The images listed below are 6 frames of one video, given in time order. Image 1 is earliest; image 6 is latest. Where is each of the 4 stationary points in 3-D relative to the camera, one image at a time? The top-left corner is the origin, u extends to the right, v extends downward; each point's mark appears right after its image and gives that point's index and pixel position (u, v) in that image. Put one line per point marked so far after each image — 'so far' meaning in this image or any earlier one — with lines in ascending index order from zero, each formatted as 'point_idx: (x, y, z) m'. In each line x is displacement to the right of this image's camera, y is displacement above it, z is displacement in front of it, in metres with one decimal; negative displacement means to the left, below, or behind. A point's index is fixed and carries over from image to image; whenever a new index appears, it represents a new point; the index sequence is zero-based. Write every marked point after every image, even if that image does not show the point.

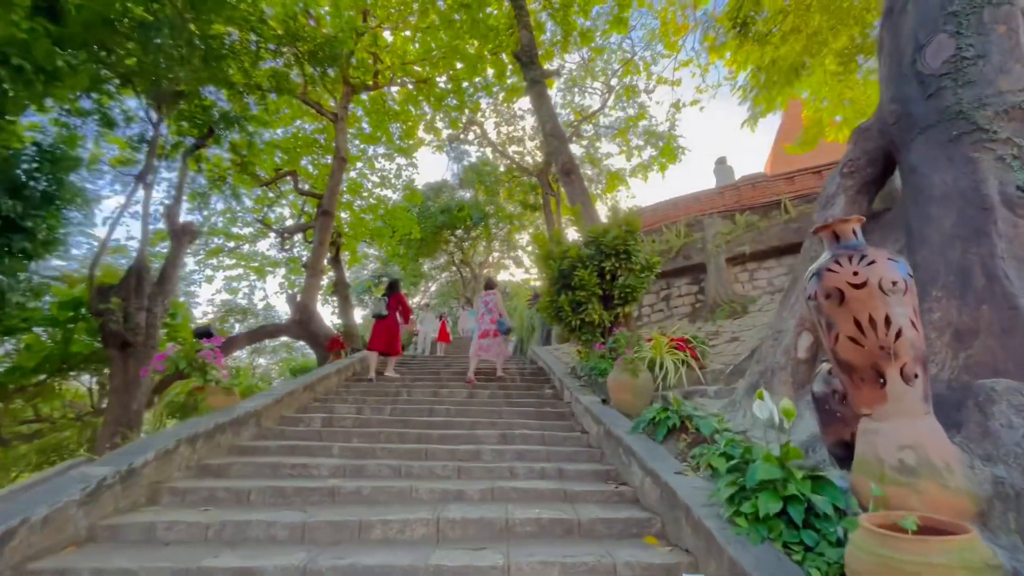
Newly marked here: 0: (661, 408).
0: (+1.0, -0.8, +3.4) m
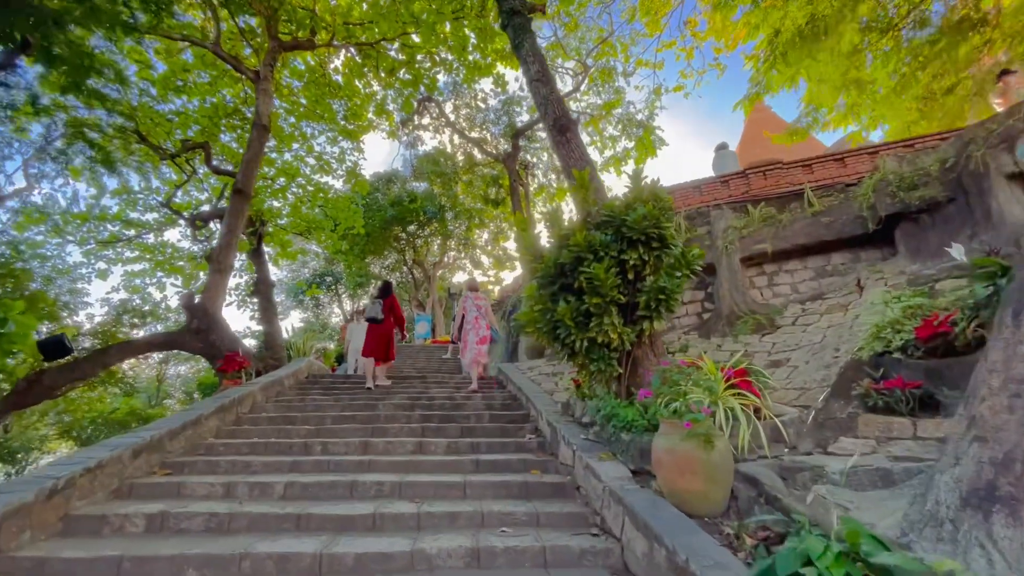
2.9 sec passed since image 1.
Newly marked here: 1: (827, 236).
0: (+1.0, -0.9, +1.6) m
1: (+4.2, +0.7, +6.4) m
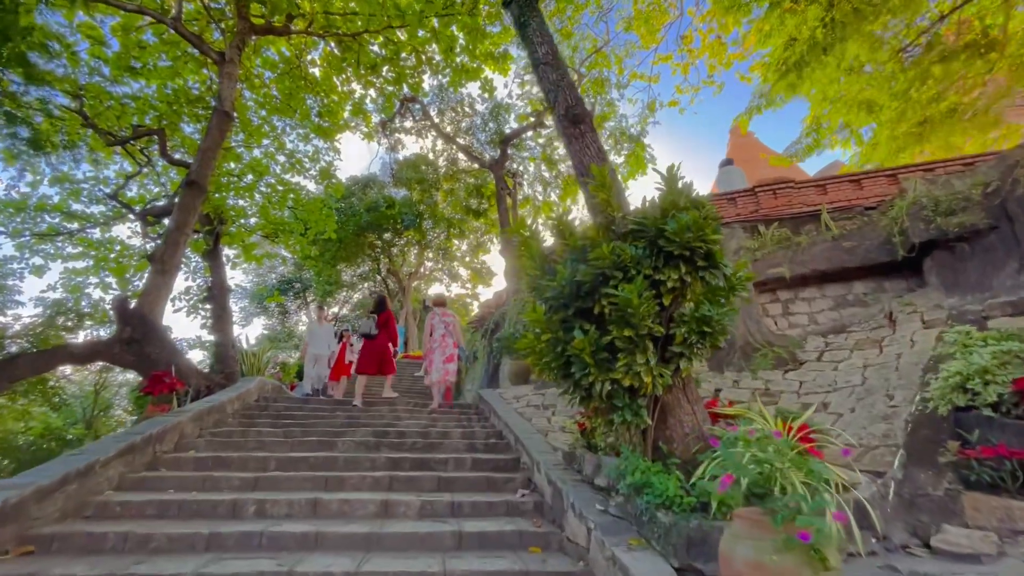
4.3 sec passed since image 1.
0: (+1.1, -1.0, +0.8) m
1: (+4.1, +0.3, +5.8) m
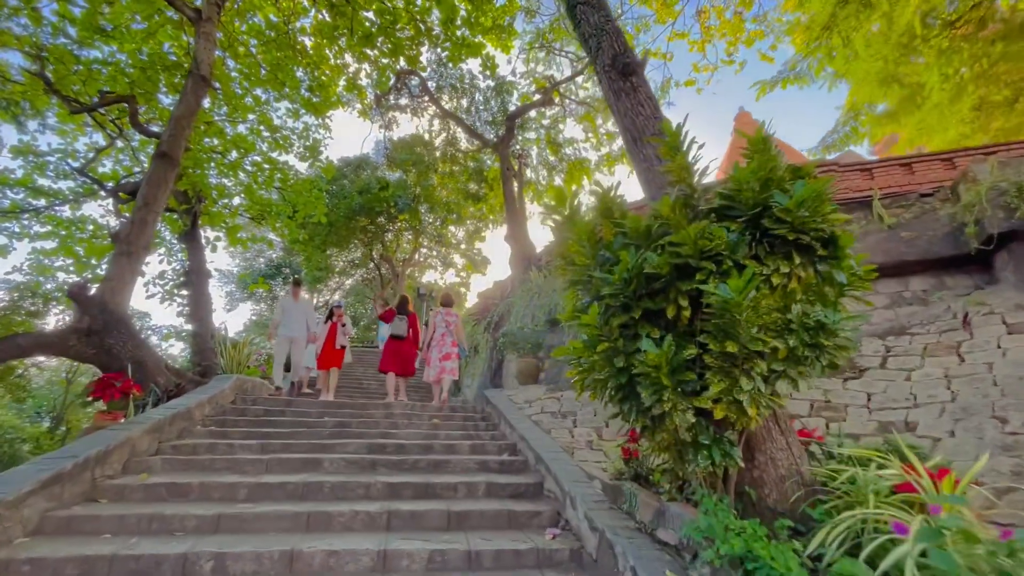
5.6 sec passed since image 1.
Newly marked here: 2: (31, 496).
0: (+1.4, -1.0, +0.1) m
1: (+4.2, +0.3, +5.1) m
2: (-2.6, -1.1, +2.6) m
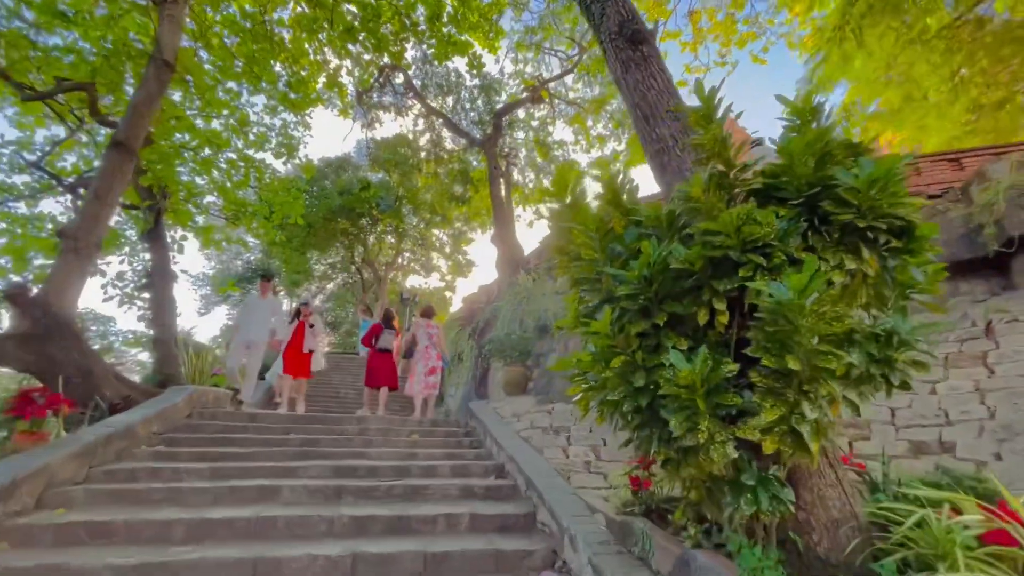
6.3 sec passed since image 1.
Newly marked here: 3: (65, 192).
0: (+1.4, -1.0, -0.3) m
1: (+4.1, +0.3, +4.8) m
2: (-2.6, -1.1, +2.1) m
3: (-8.8, +1.9, +9.4) m
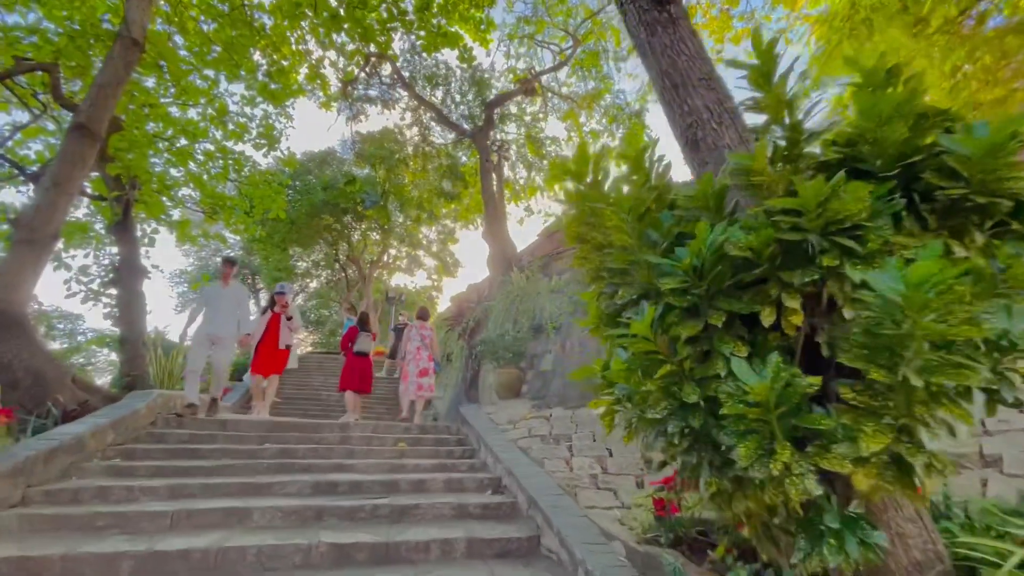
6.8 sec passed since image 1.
0: (+1.5, -1.0, -0.6) m
1: (+4.1, +0.3, +4.6) m
2: (-2.6, -1.0, +1.6) m
3: (-8.9, +2.0, +8.8) m
